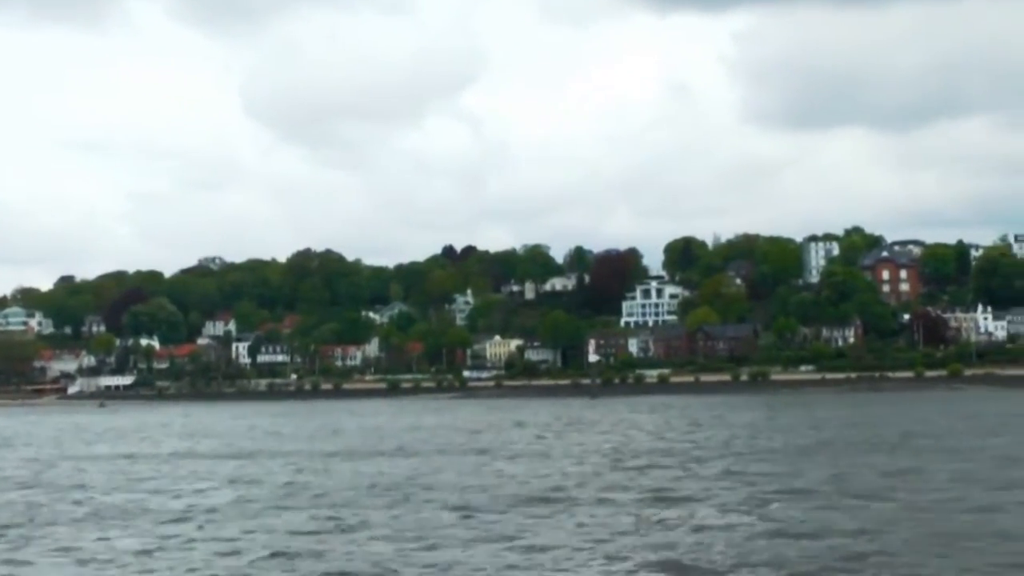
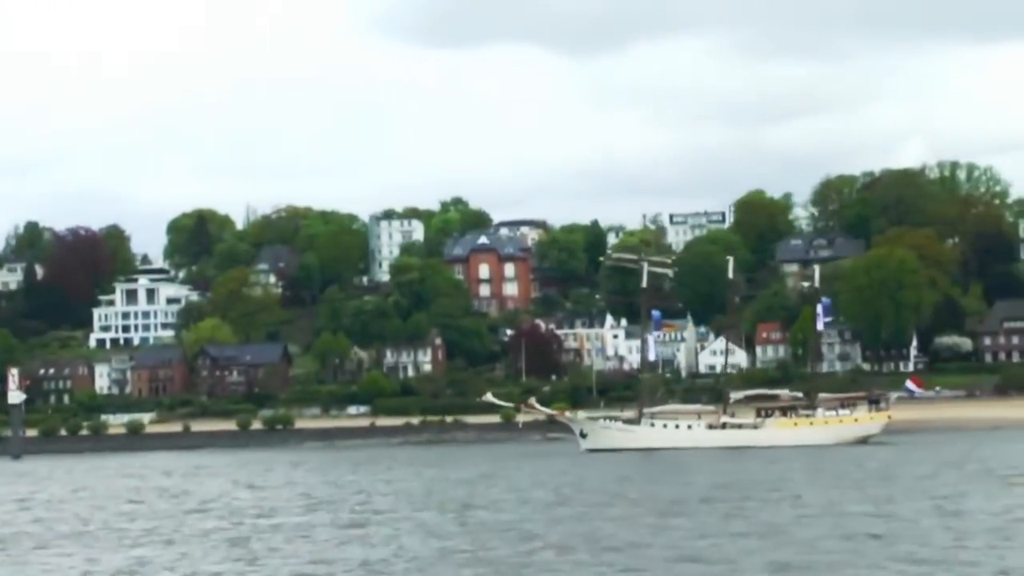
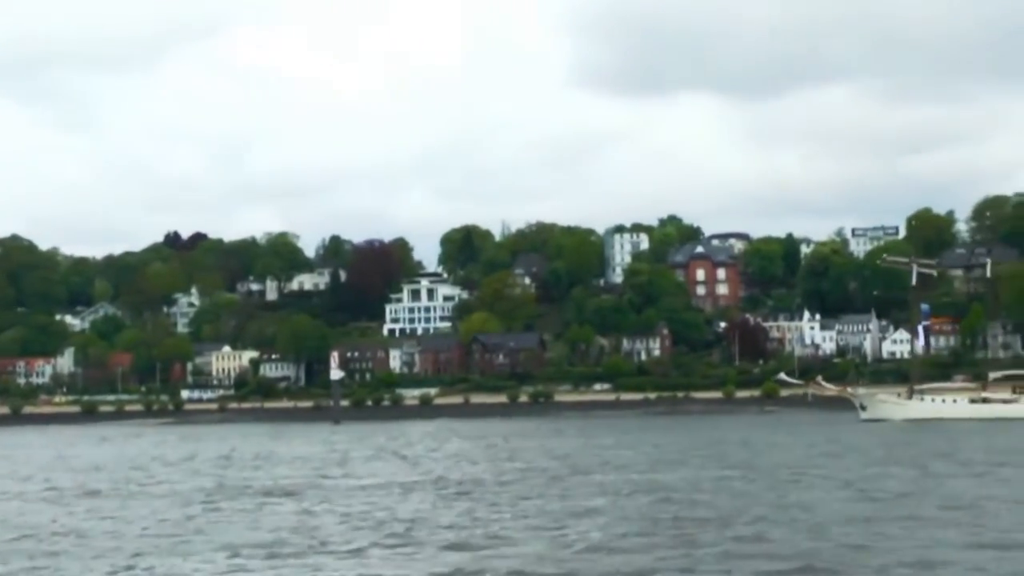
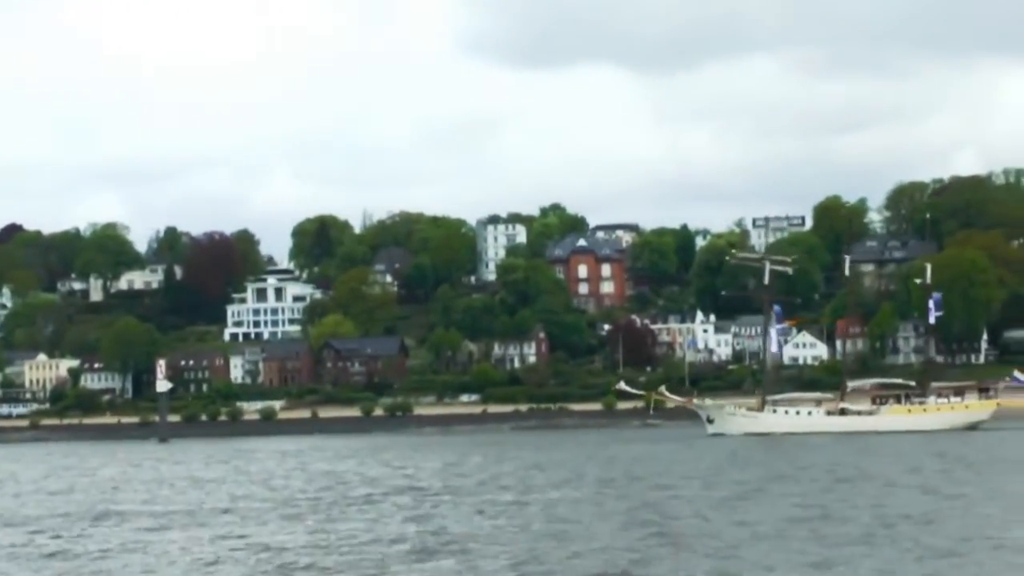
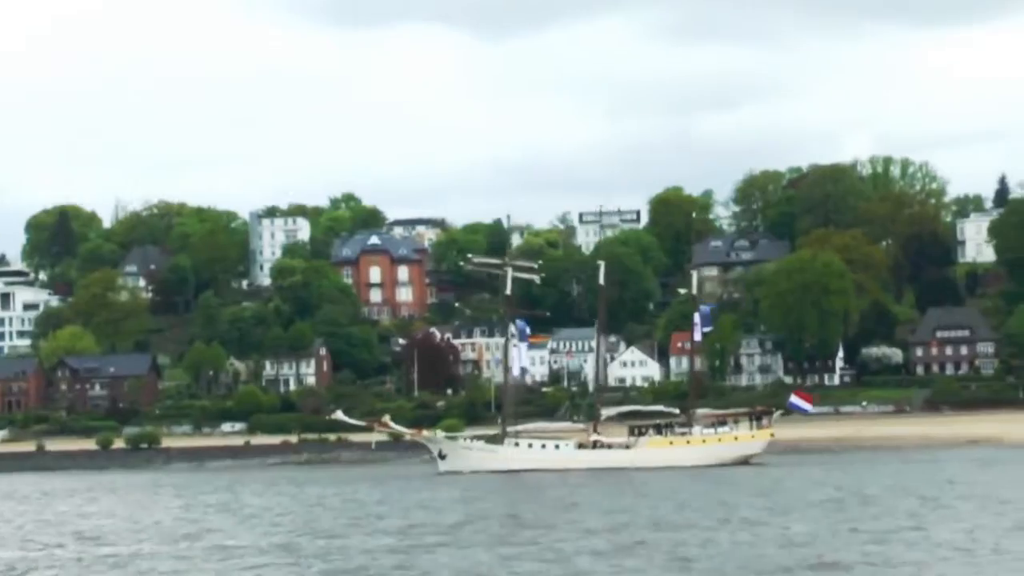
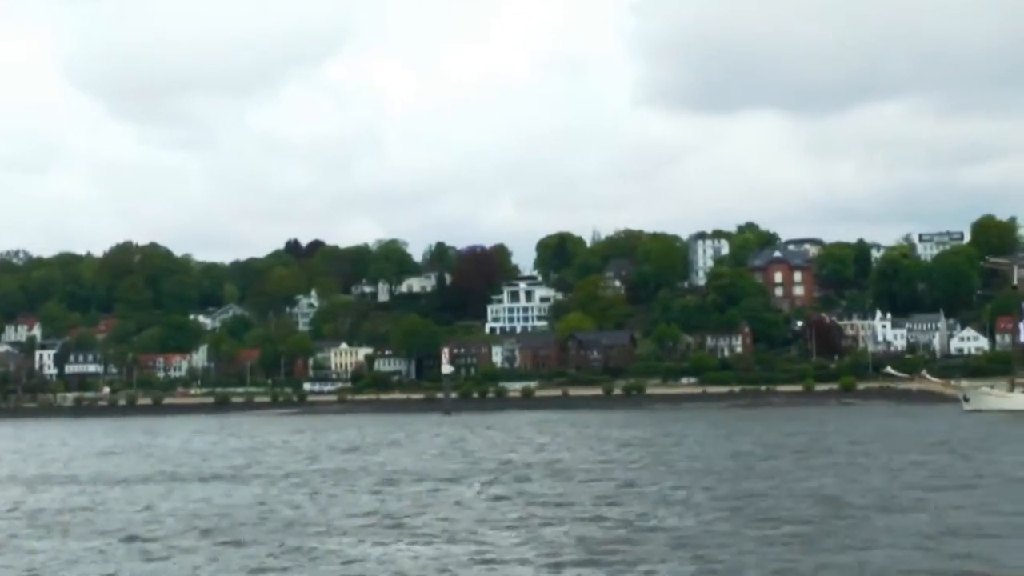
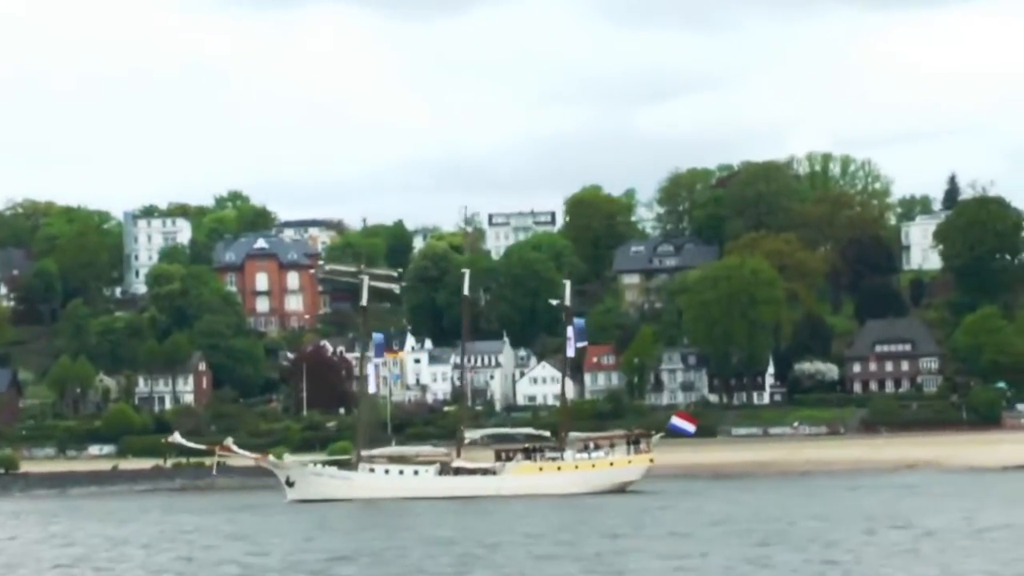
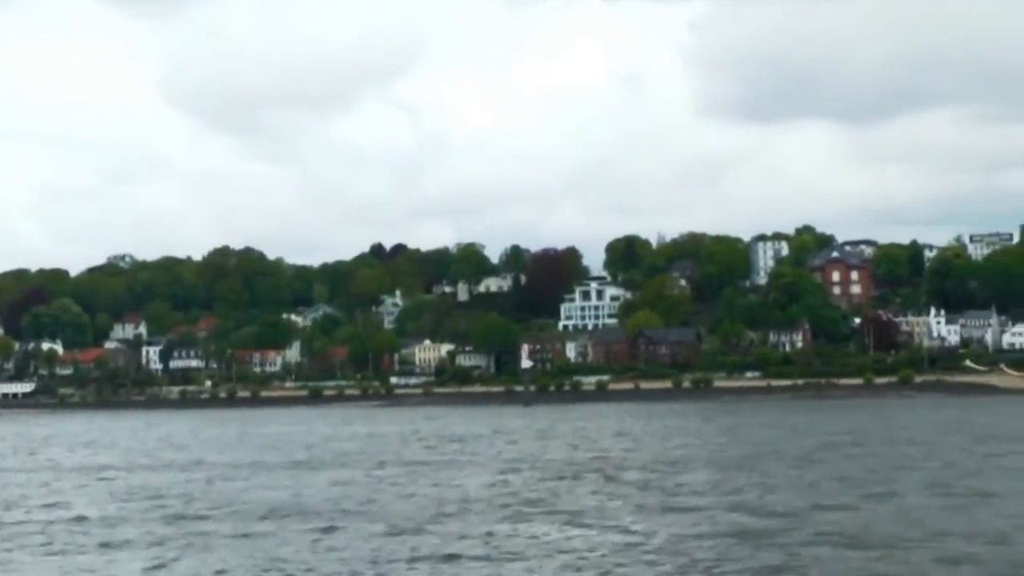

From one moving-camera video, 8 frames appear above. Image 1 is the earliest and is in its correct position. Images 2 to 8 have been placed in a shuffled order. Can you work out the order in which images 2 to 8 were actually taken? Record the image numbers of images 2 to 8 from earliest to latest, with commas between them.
8, 6, 3, 4, 2, 5, 7
